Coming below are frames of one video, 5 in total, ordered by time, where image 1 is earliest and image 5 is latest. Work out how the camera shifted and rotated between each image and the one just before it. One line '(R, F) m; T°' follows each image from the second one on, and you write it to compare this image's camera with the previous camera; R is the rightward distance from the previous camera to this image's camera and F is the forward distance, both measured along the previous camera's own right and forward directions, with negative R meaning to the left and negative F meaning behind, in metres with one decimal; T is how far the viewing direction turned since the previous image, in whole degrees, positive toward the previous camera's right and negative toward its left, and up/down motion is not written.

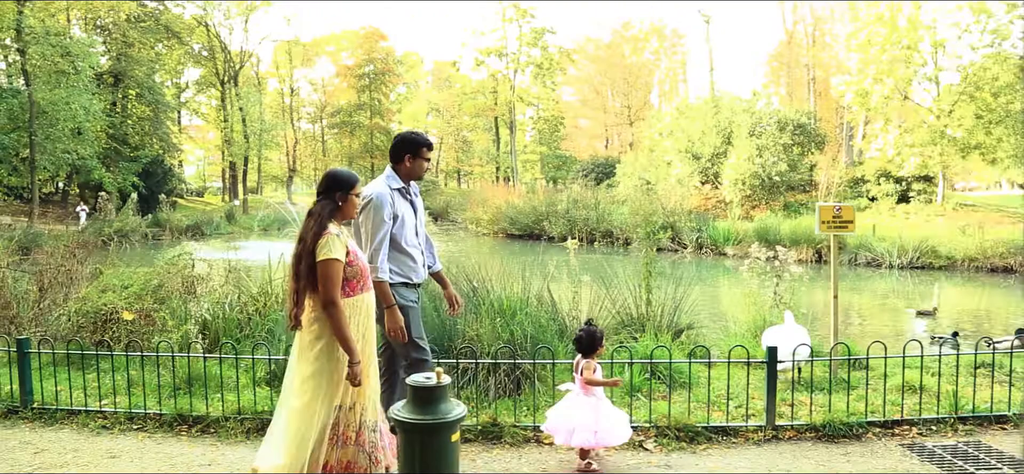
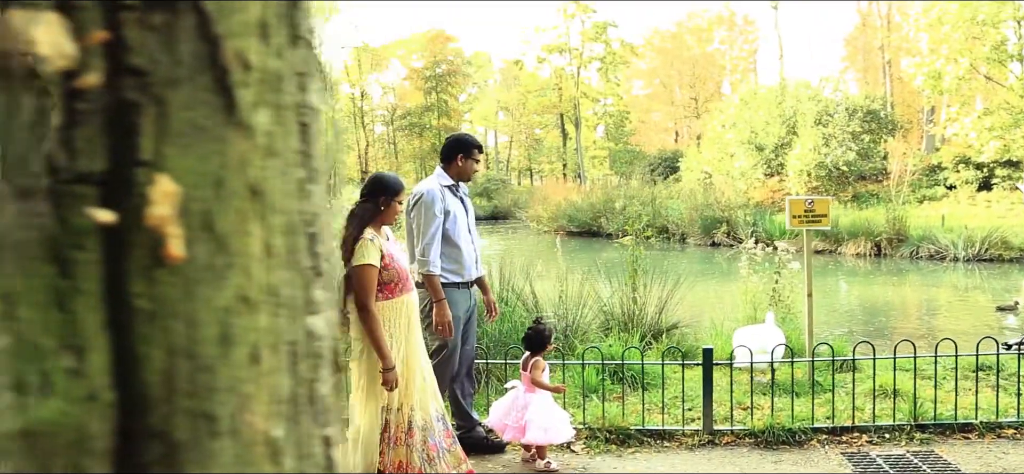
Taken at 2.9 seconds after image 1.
(+1.0, 0.0) m; -7°
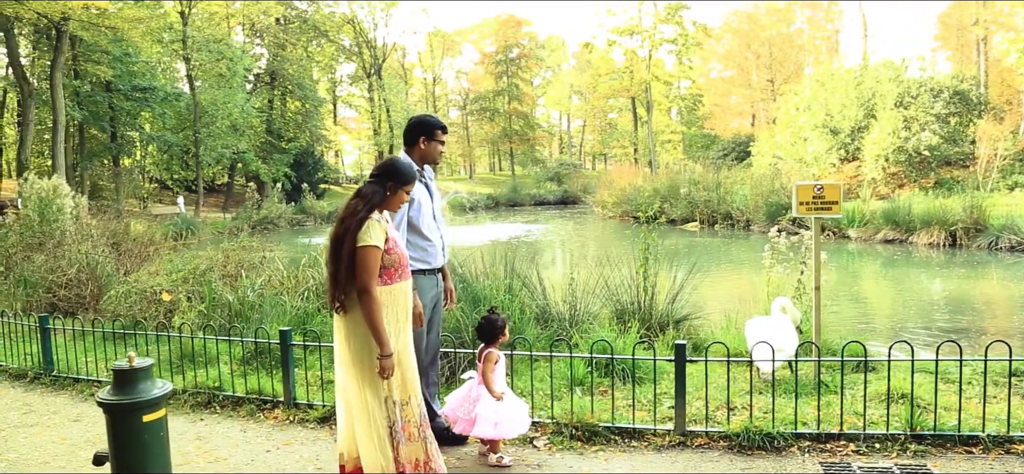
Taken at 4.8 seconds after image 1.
(+0.7, +0.2) m; -6°
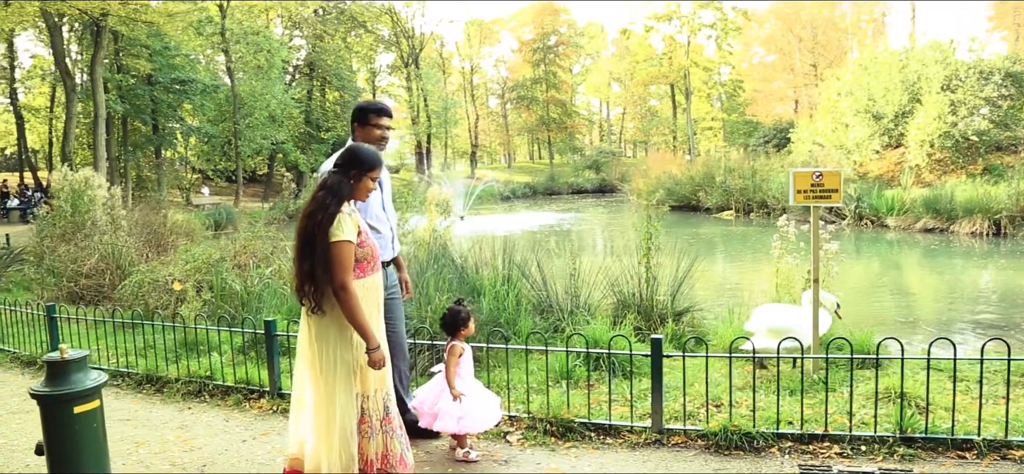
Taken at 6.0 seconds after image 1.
(+0.4, +0.1) m; -4°
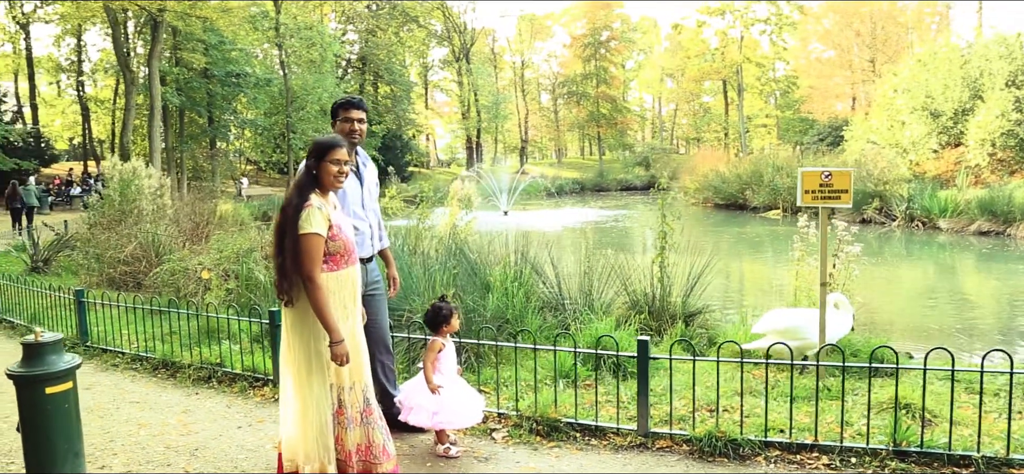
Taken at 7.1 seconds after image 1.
(+0.4, 0.0) m; -4°
